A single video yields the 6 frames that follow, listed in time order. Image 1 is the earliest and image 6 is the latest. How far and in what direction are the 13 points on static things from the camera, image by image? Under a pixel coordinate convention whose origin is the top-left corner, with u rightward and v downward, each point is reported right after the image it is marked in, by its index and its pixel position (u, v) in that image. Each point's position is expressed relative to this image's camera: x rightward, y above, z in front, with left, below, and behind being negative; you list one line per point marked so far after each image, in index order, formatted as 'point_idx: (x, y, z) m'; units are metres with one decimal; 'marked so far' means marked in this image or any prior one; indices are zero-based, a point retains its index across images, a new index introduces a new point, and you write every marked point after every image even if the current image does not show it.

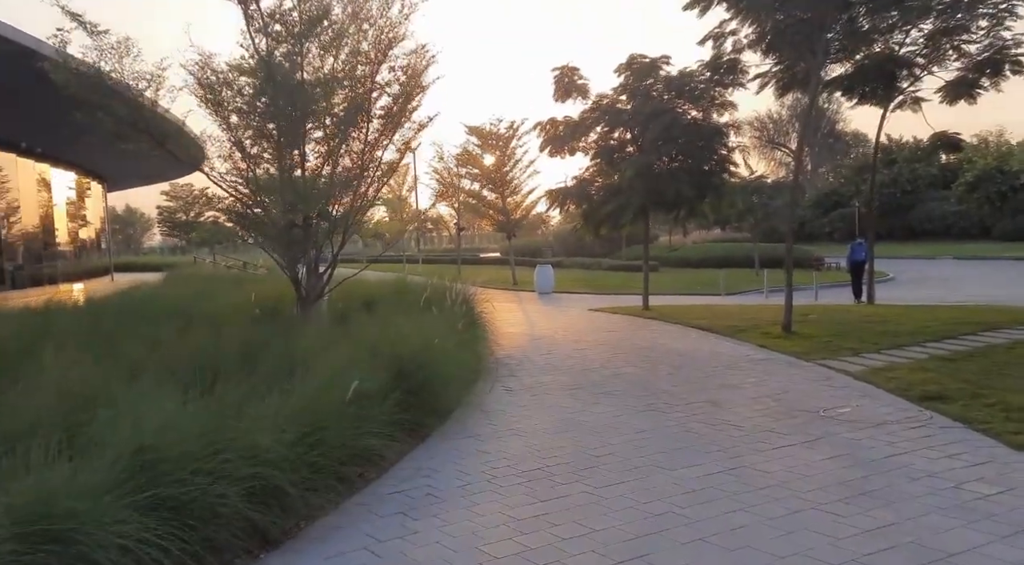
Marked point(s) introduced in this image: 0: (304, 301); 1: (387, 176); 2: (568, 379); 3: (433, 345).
0: (-2.5, -0.2, +10.4) m
1: (-1.6, +1.3, +10.8) m
2: (+0.6, -1.1, +9.7) m
3: (-0.8, -0.6, +8.0) m
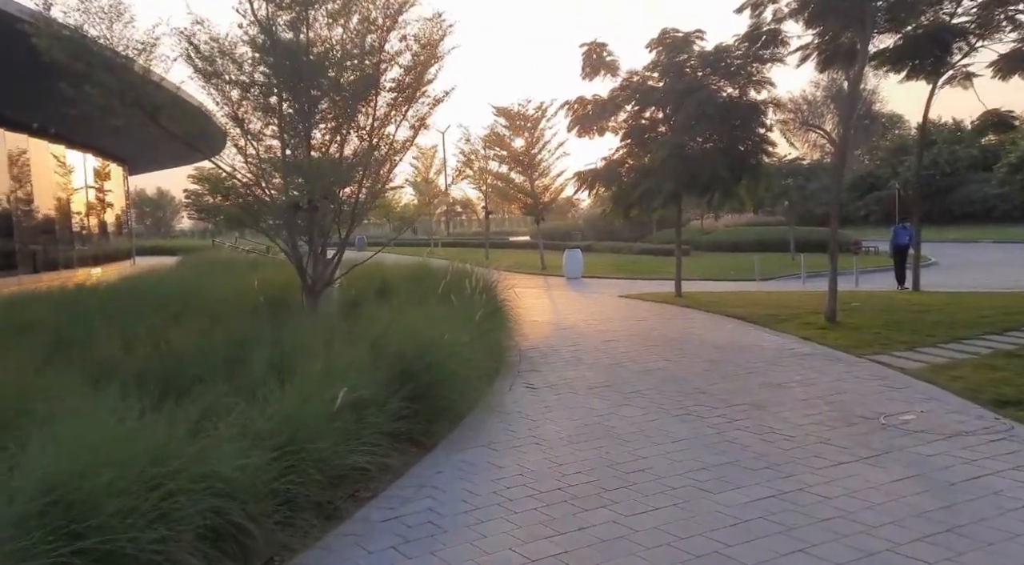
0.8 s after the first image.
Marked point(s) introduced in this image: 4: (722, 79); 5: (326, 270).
0: (-2.3, -0.1, +9.7) m
1: (-1.3, +1.5, +10.0) m
2: (+0.9, -1.0, +8.9) m
3: (-0.6, -0.5, +7.2) m
4: (+4.0, +3.9, +16.4) m
5: (-2.1, +0.1, +9.7) m
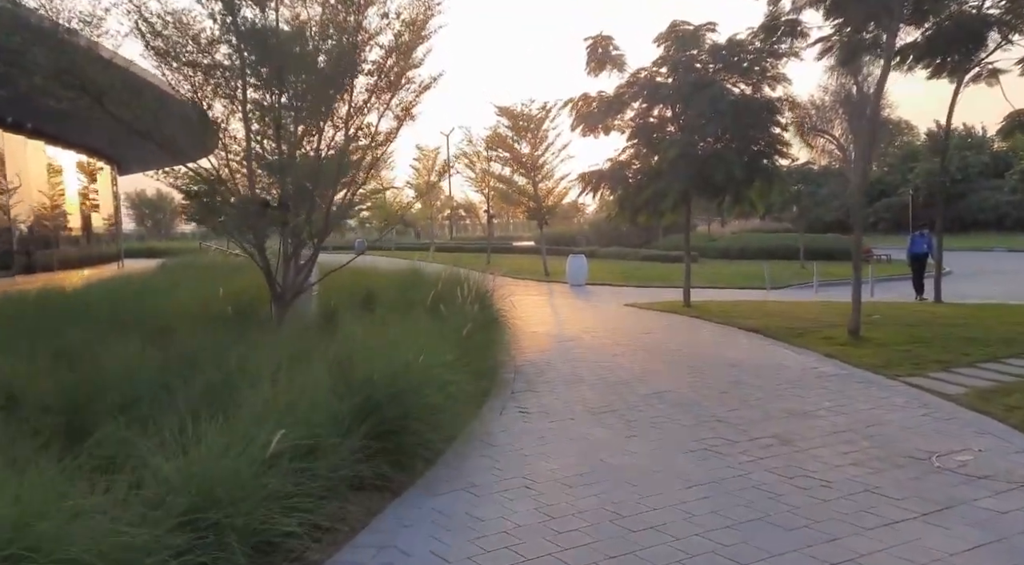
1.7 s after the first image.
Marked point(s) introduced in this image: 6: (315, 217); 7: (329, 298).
0: (-2.4, -0.2, +8.7) m
1: (-1.4, +1.4, +9.1) m
2: (+0.8, -1.1, +7.9) m
3: (-0.7, -0.5, +6.3) m
4: (+4.0, +3.7, +15.5) m
5: (-2.2, +0.1, +8.8) m
6: (-2.0, +0.7, +8.6) m
7: (-2.3, -0.2, +10.9) m
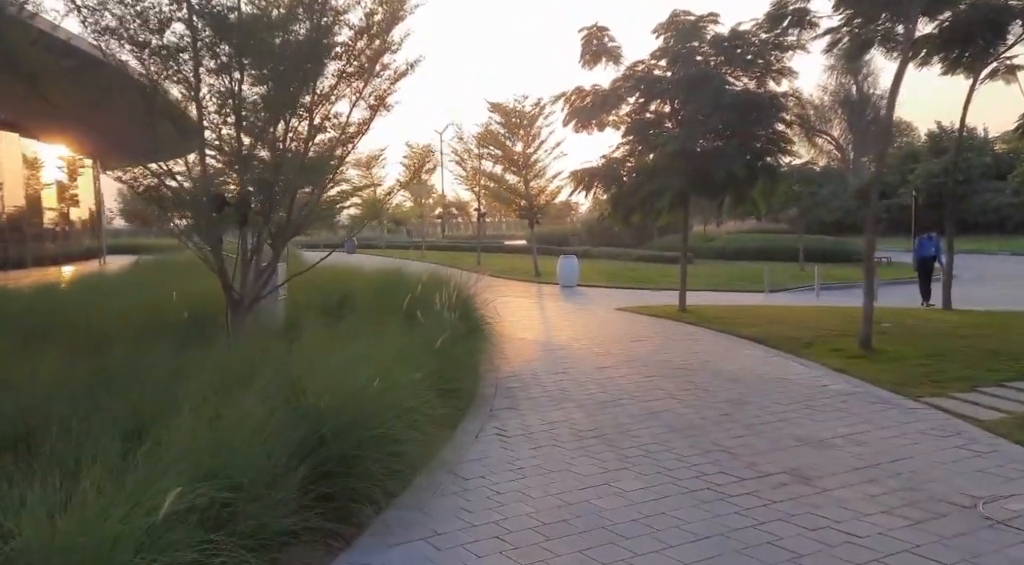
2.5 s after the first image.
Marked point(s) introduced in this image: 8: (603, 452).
0: (-2.5, -0.2, +7.9) m
1: (-1.5, +1.4, +8.2) m
2: (+0.6, -1.2, +7.1) m
3: (-0.8, -0.6, +5.4) m
4: (+3.8, +3.7, +14.6) m
5: (-2.4, 0.0, +7.9) m
6: (-2.2, +0.6, +7.8) m
7: (-2.5, -0.2, +10.1) m
8: (+0.6, -1.2, +6.0) m
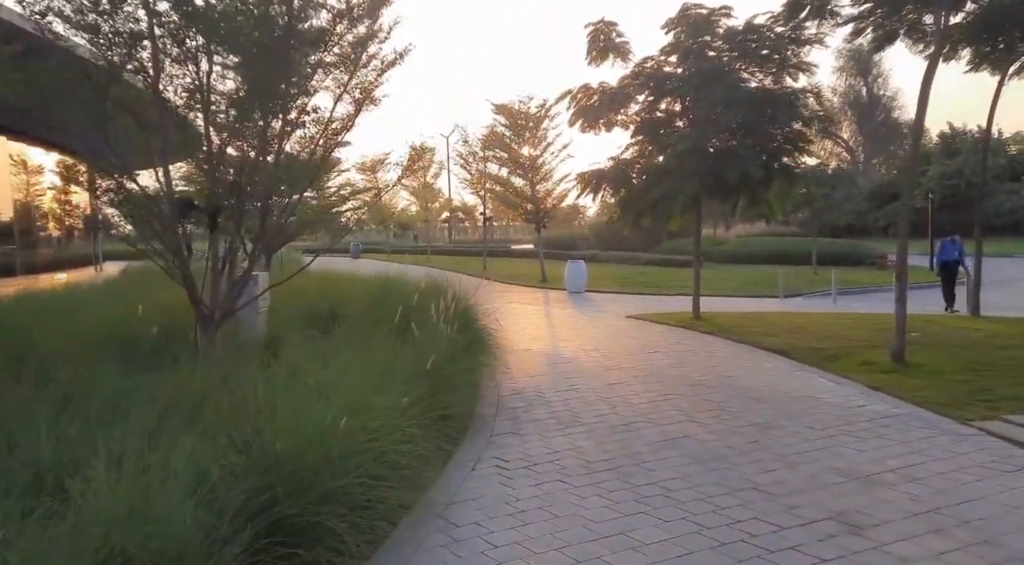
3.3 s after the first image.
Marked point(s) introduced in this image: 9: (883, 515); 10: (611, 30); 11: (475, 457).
0: (-2.5, -0.3, +7.1) m
1: (-1.5, +1.3, +7.5) m
2: (+0.6, -1.2, +6.3) m
3: (-0.8, -0.7, +4.7) m
4: (+3.9, +3.5, +13.8) m
5: (-2.3, -0.1, +7.2) m
6: (-2.1, +0.5, +7.0) m
7: (-2.5, -0.3, +9.3) m
8: (+0.6, -1.3, +5.2) m
9: (+2.0, -1.3, +4.6) m
10: (+1.8, +4.6, +15.7) m
11: (-0.3, -1.2, +6.1) m
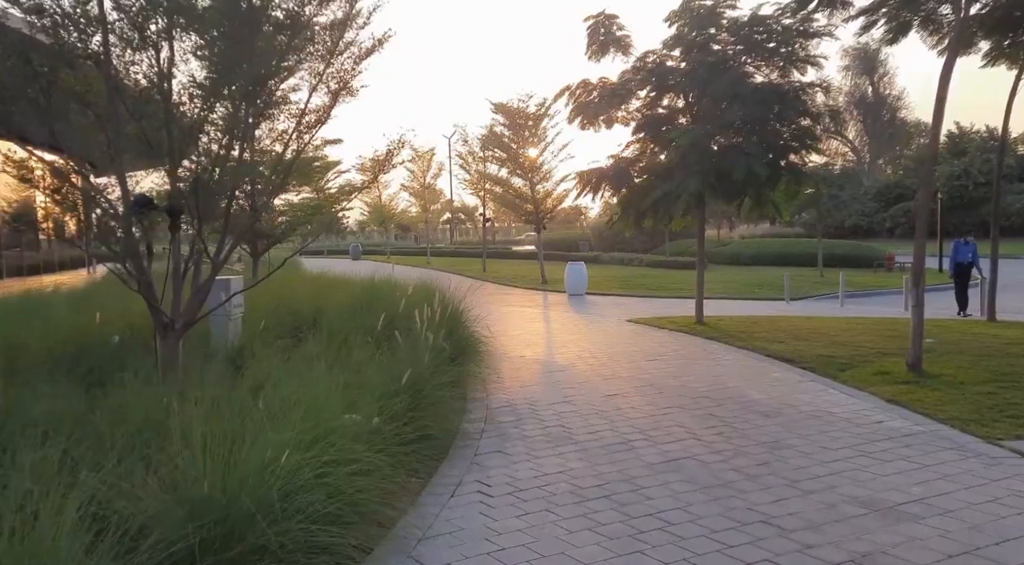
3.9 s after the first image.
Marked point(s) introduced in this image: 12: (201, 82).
0: (-2.6, -0.4, +6.6) m
1: (-1.6, +1.2, +6.9) m
2: (+0.5, -1.3, +5.7) m
3: (-0.9, -0.7, +4.1) m
4: (+3.8, +3.5, +13.3) m
5: (-2.4, -0.1, +6.6) m
6: (-2.2, +0.5, +6.5) m
7: (-2.6, -0.4, +8.7) m
8: (+0.5, -1.3, +4.7) m
9: (+1.9, -1.3, +4.0) m
10: (+1.8, +4.6, +15.1) m
11: (-0.4, -1.3, +5.5) m
12: (-2.3, +1.5, +6.0) m
